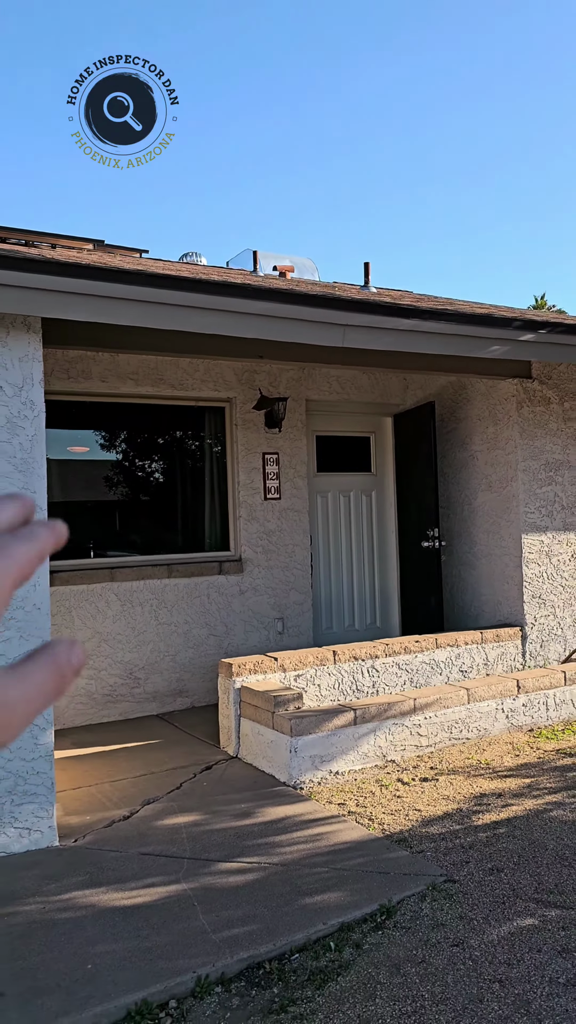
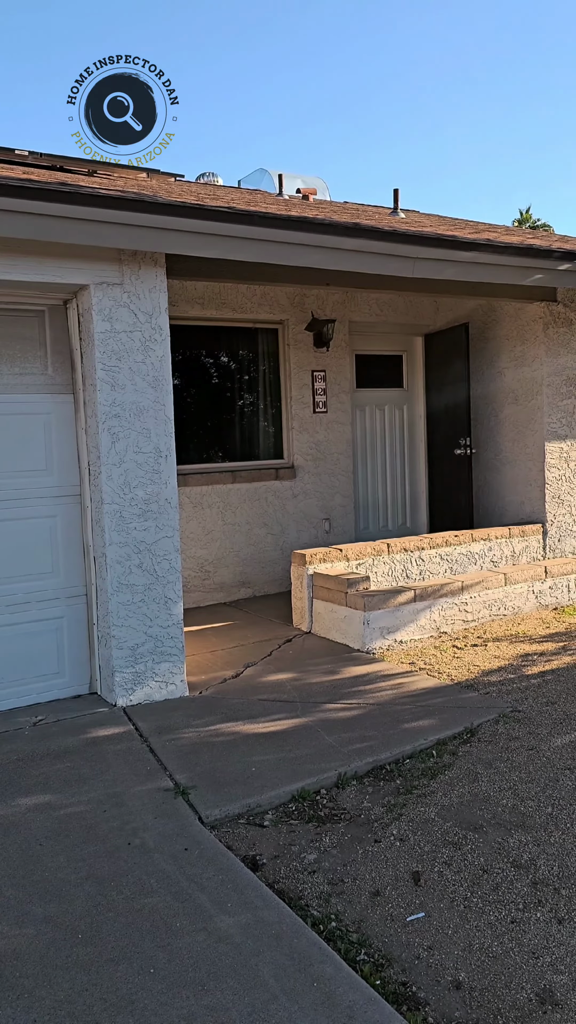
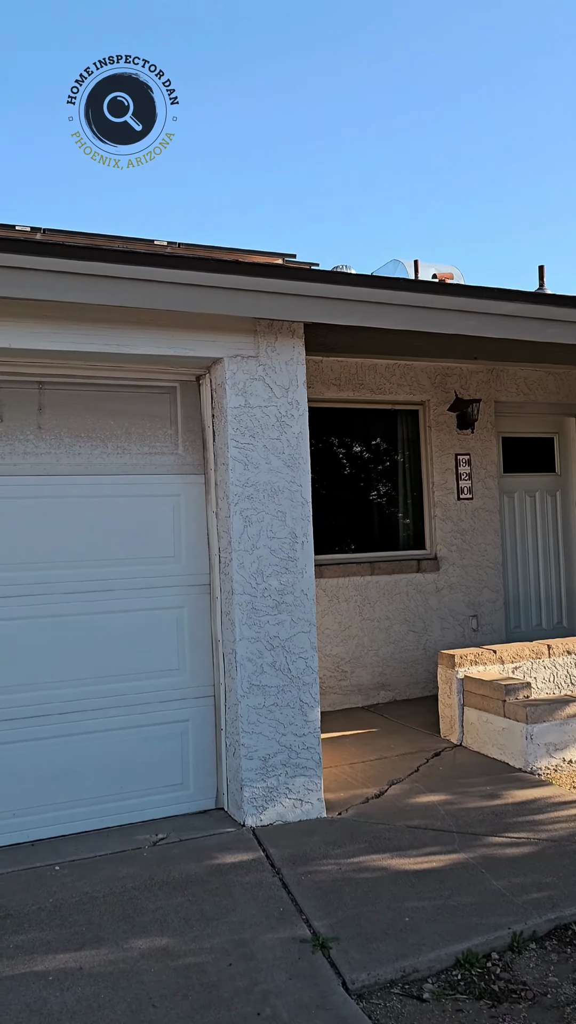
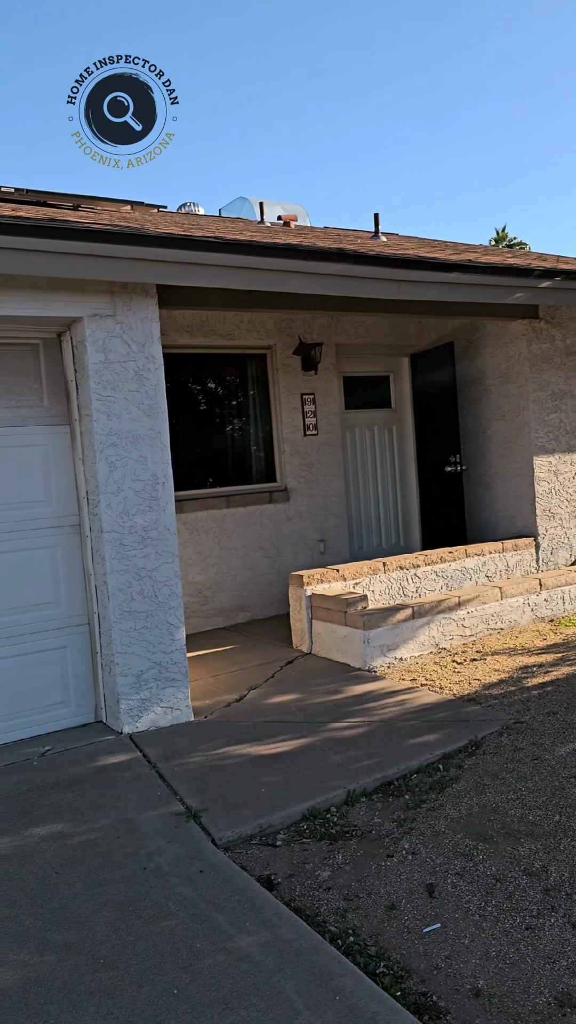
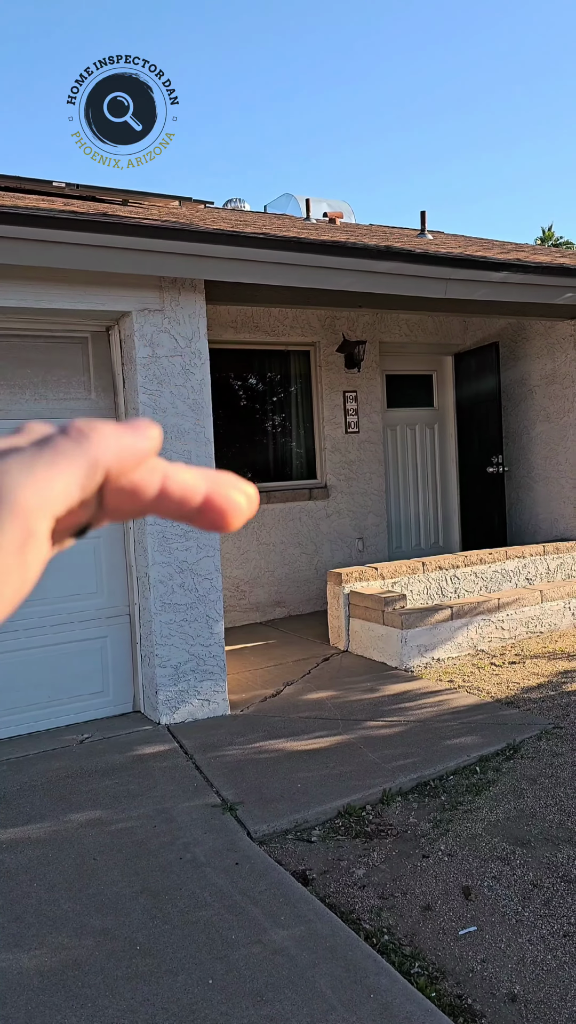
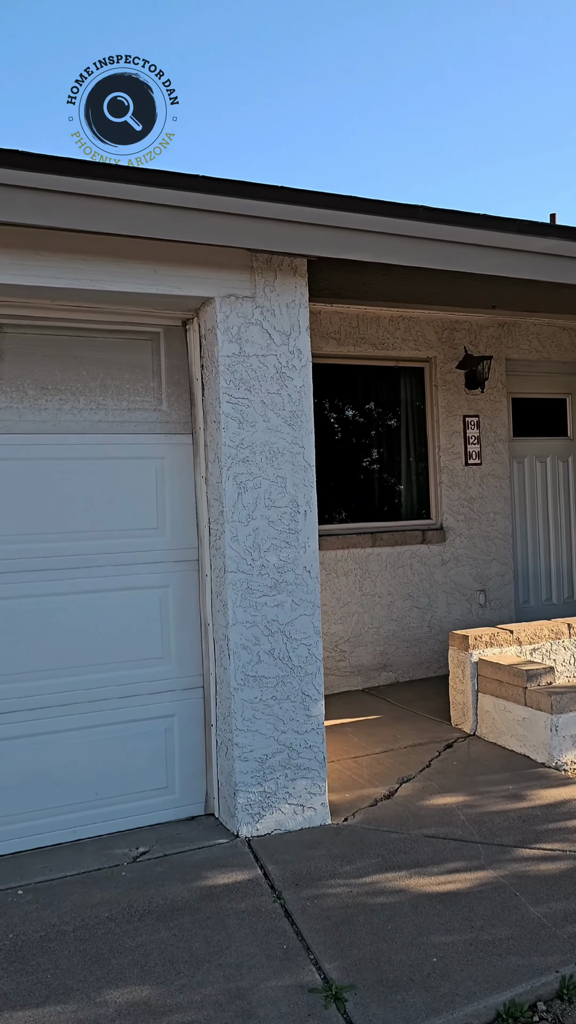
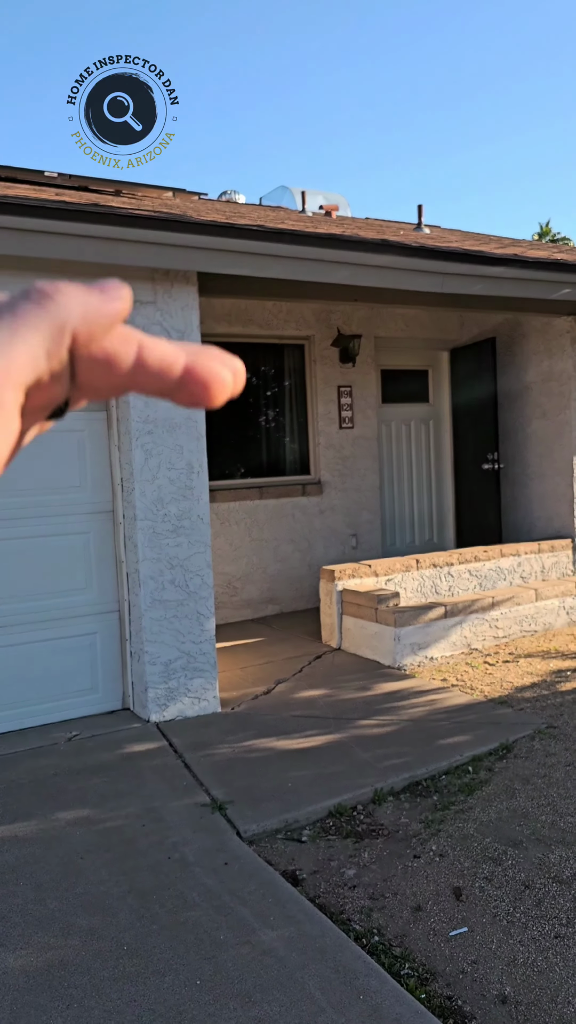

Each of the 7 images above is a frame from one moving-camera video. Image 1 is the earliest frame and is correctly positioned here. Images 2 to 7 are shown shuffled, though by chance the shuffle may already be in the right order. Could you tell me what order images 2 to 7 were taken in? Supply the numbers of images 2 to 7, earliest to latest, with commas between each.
4, 5, 7, 2, 3, 6
